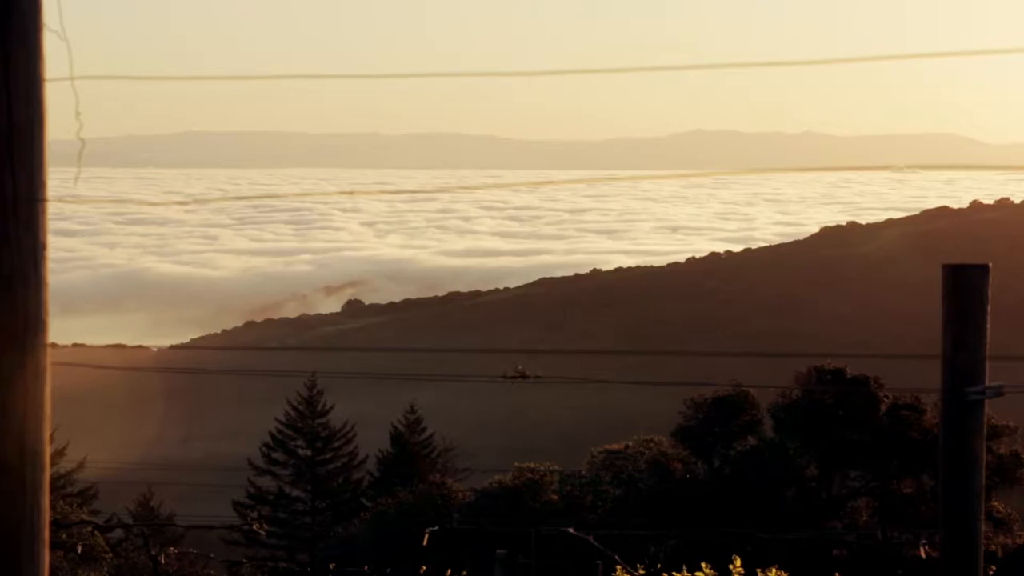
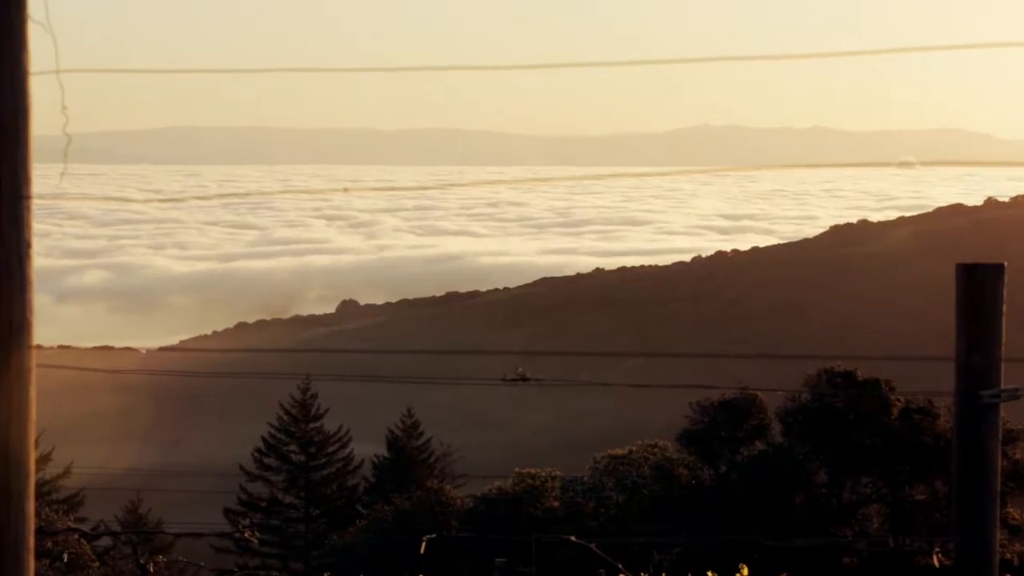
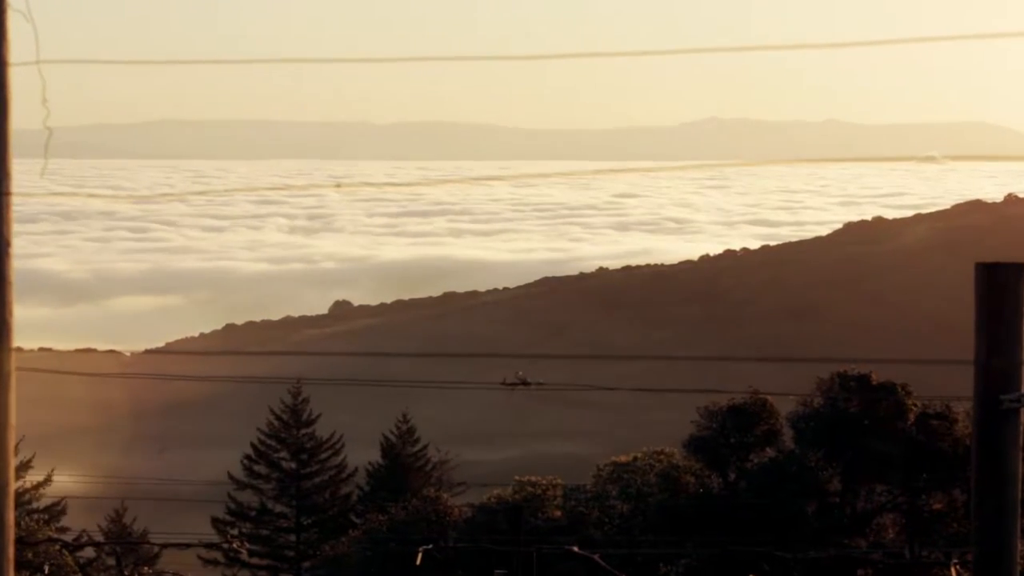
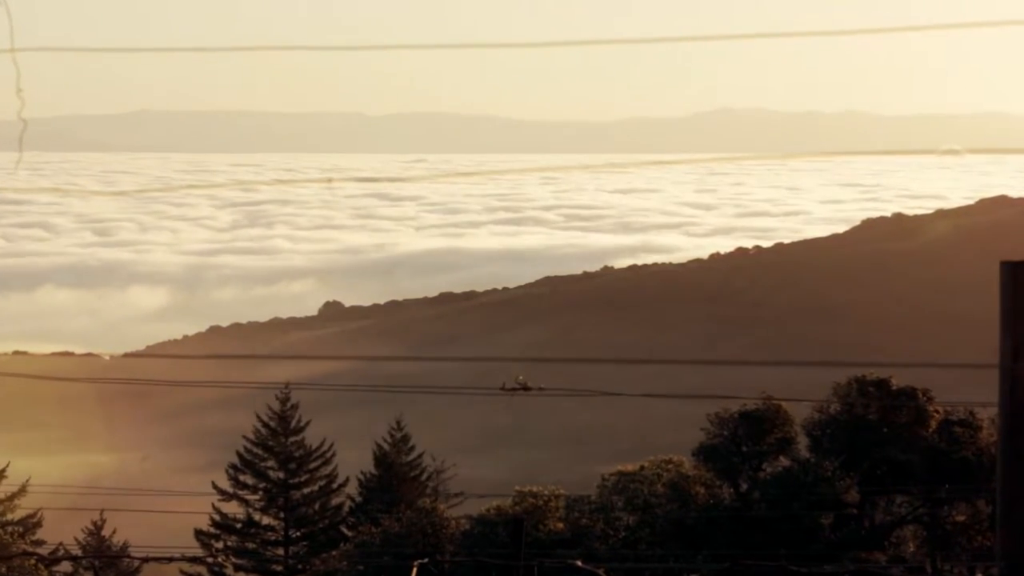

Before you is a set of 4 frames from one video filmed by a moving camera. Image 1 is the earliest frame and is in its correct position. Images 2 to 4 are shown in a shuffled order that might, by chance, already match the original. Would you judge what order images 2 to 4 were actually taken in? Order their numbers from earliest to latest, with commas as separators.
2, 3, 4
